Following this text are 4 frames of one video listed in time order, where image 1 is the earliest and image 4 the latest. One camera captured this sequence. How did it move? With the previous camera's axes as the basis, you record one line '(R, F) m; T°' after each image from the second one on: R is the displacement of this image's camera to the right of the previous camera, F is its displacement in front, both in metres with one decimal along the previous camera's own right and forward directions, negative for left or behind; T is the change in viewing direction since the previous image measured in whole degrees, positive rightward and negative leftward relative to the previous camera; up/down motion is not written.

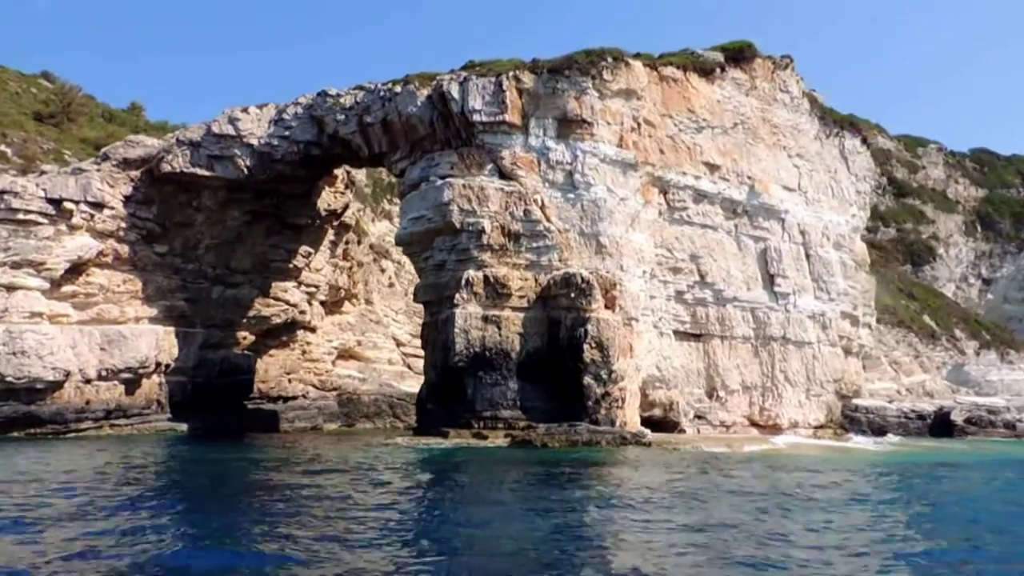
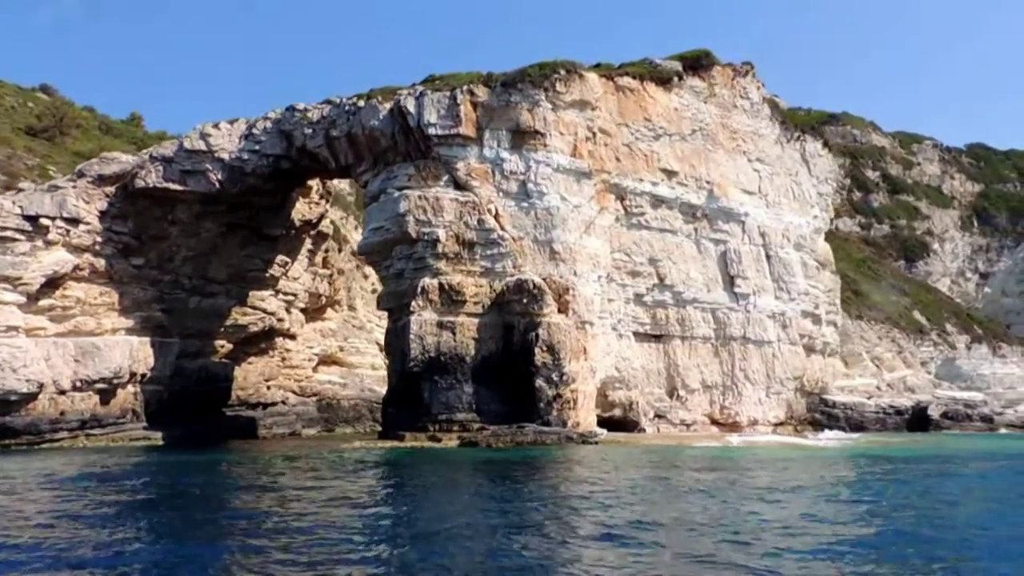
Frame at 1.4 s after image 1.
(+1.3, -0.9) m; 0°
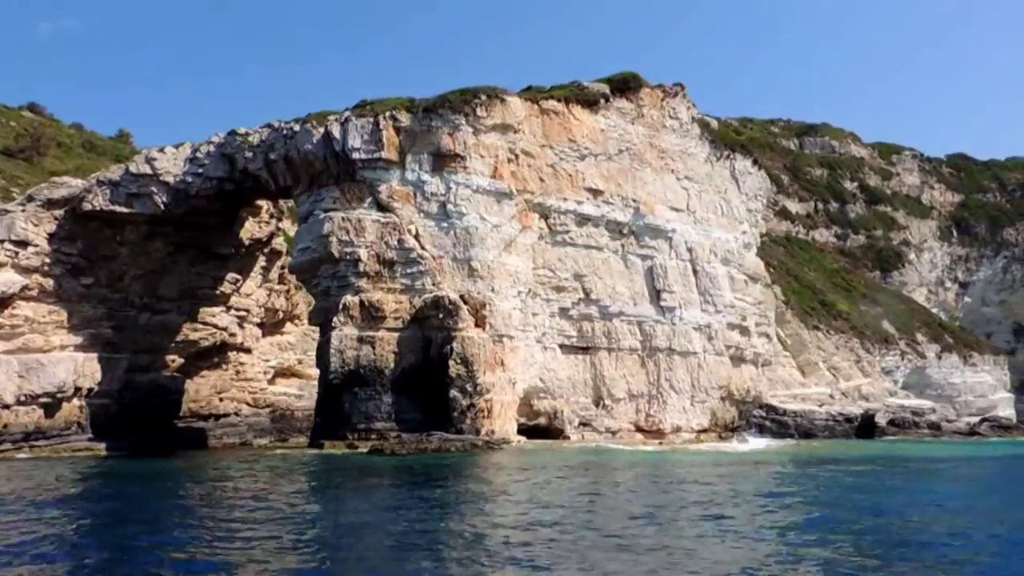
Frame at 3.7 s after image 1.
(+2.2, -1.4) m; 0°
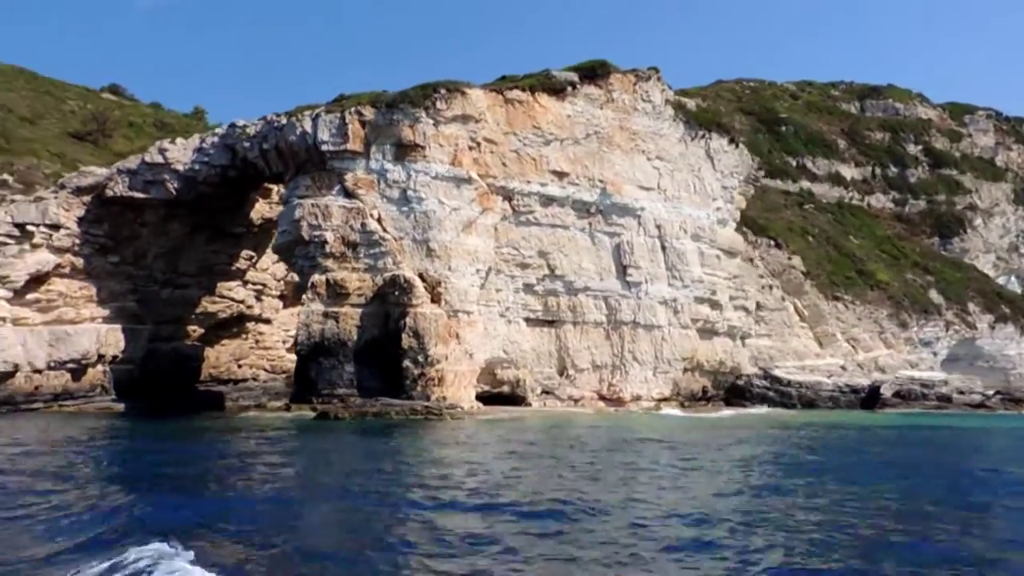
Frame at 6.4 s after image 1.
(+4.1, -2.5) m; -5°
